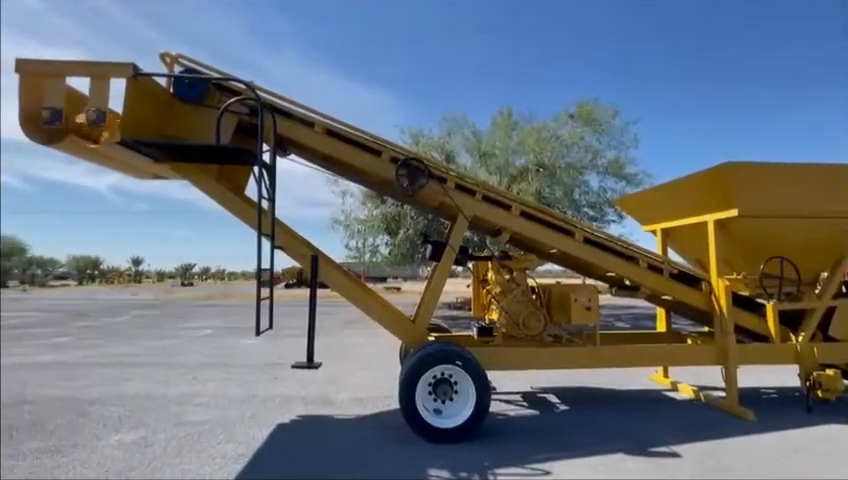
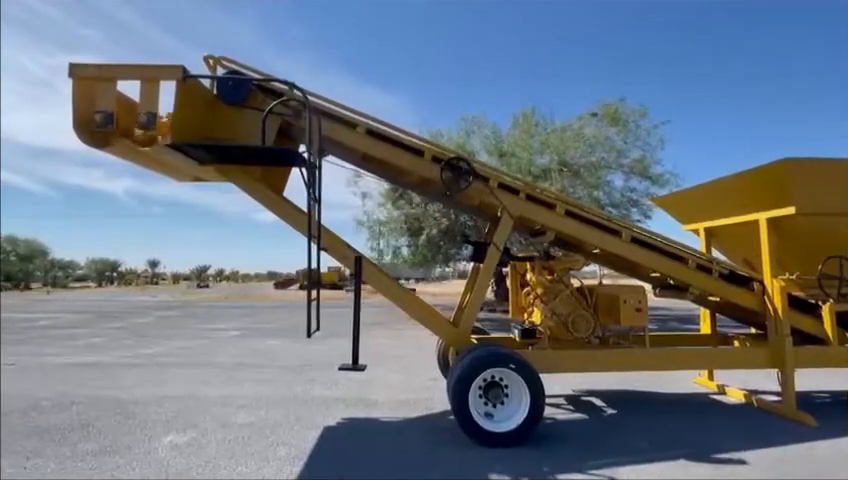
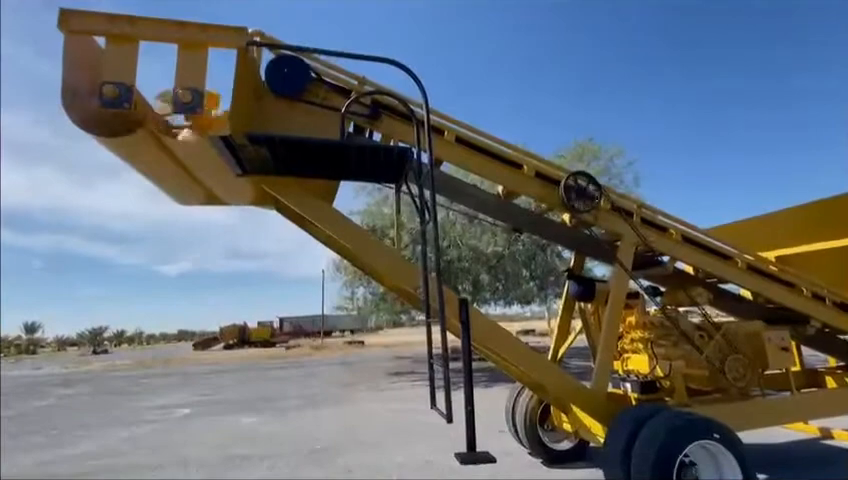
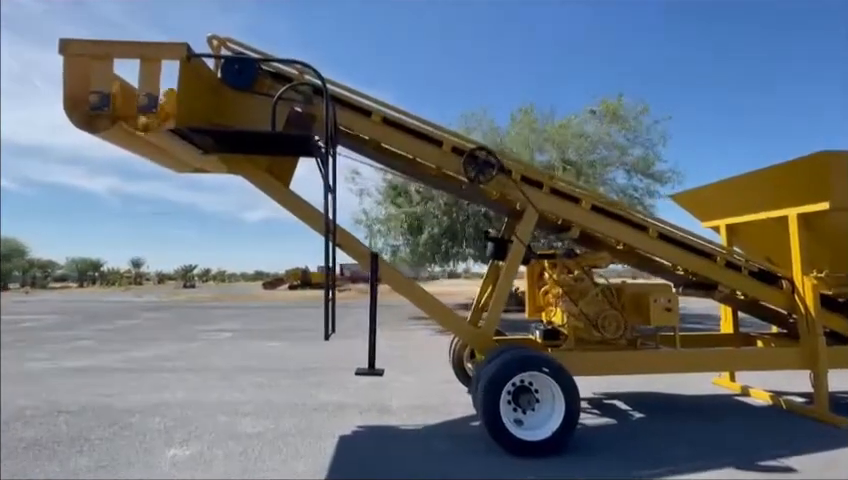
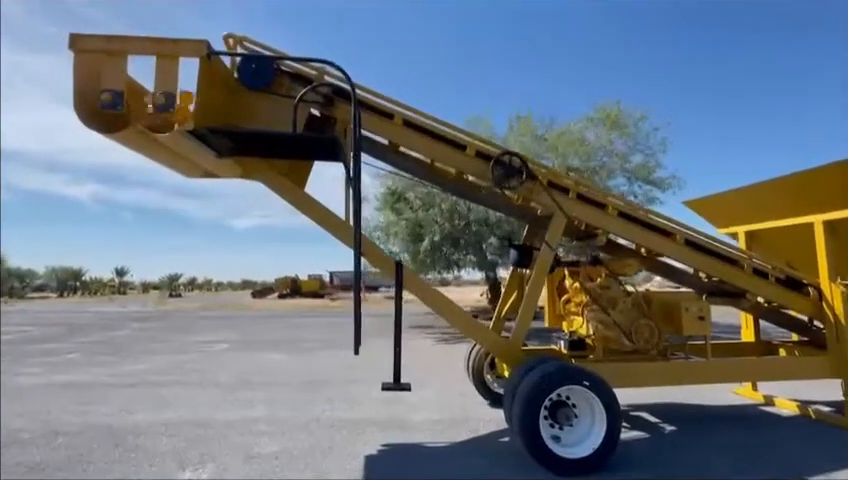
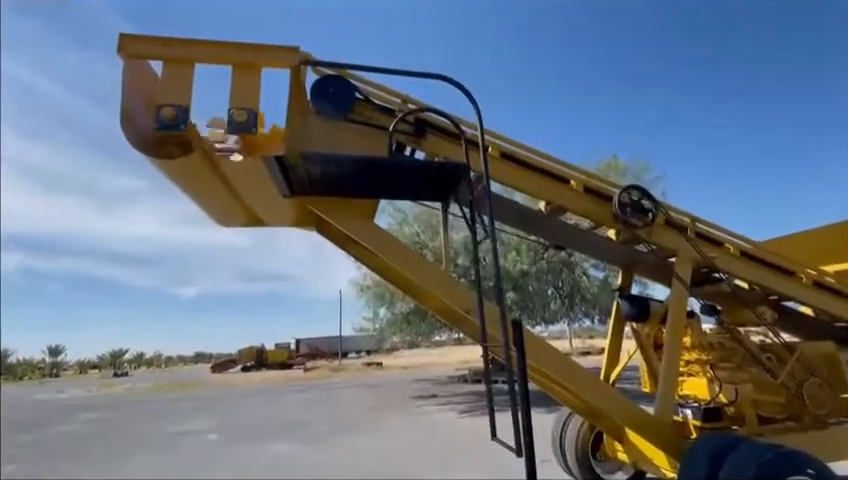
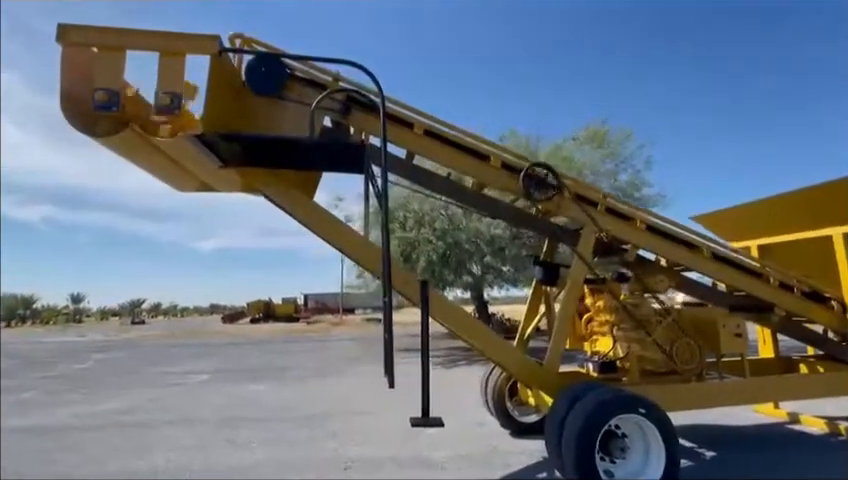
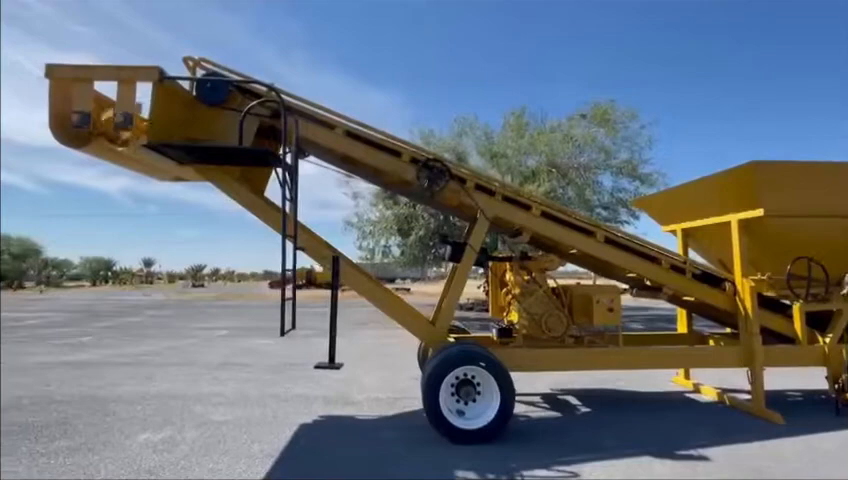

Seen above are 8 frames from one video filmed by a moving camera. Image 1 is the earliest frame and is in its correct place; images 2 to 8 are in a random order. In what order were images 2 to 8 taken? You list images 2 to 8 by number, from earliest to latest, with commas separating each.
8, 2, 4, 5, 7, 3, 6
